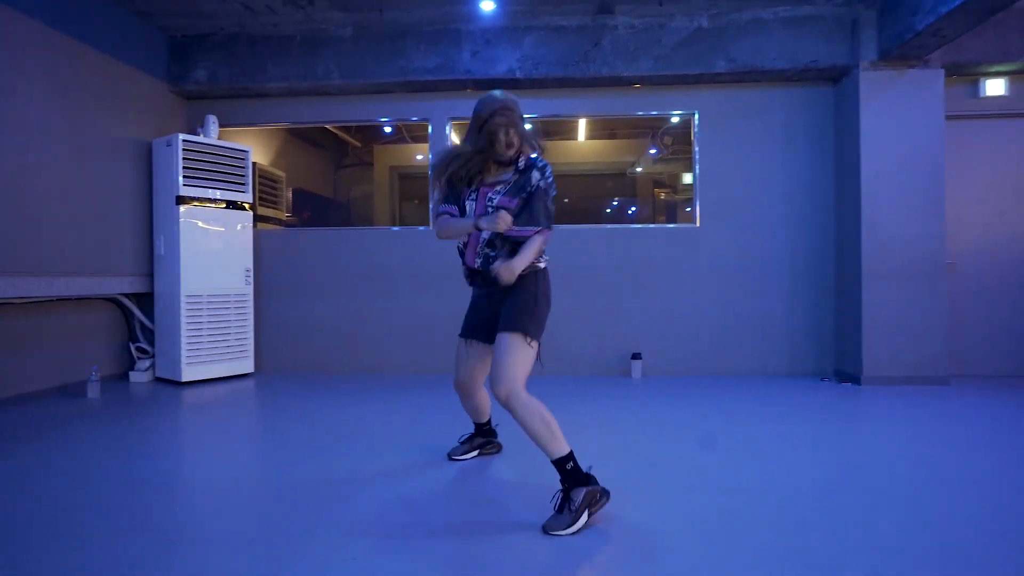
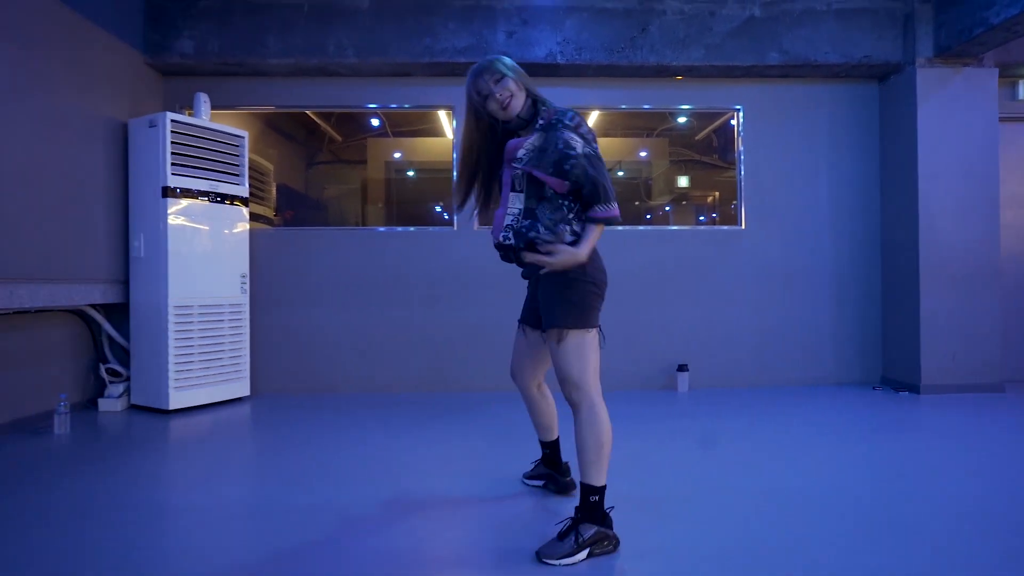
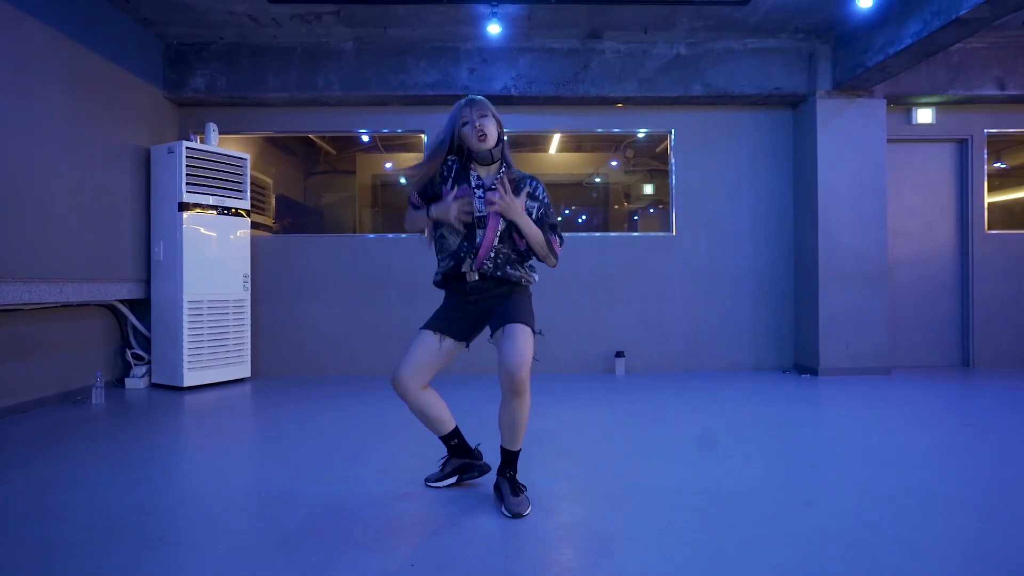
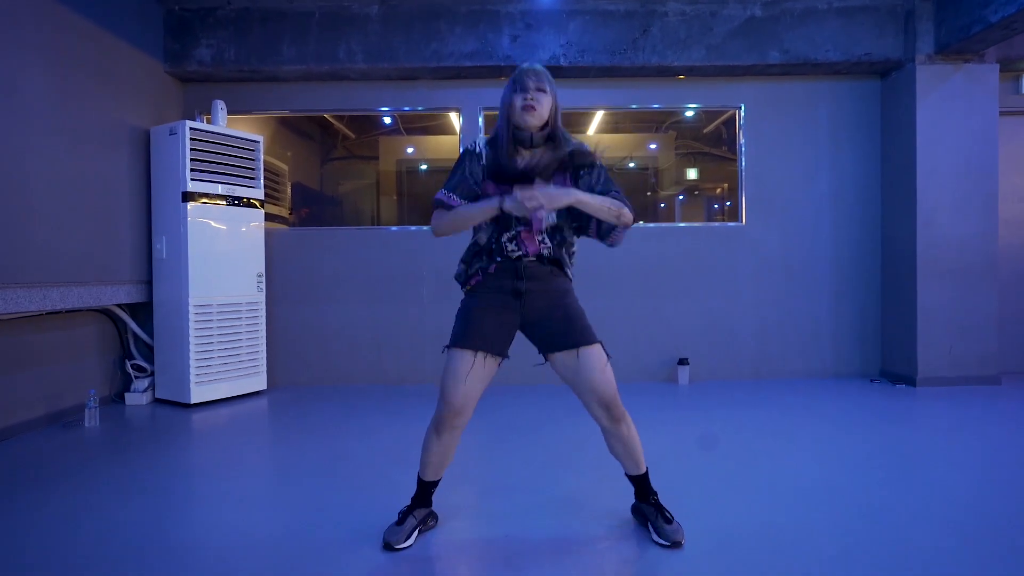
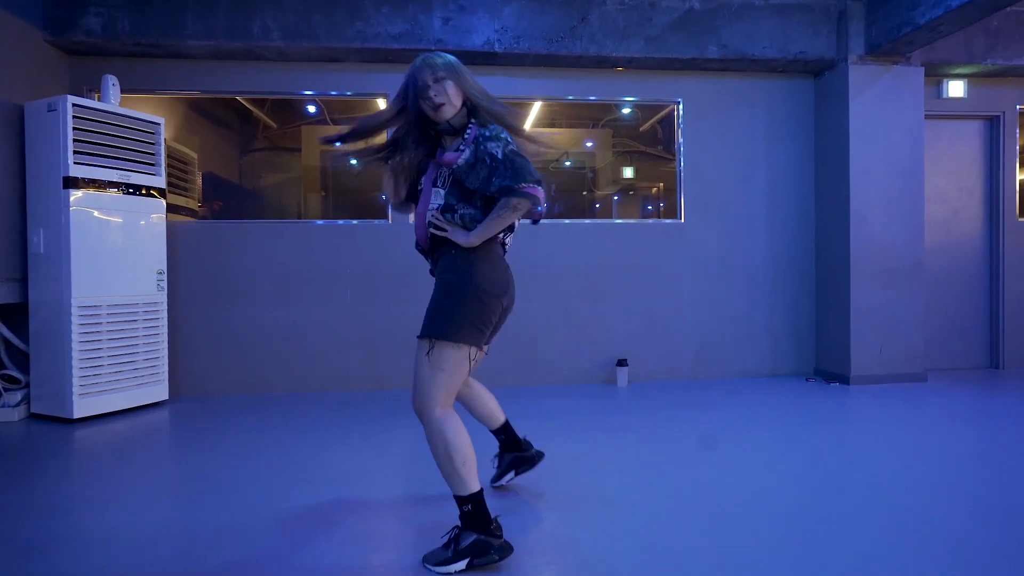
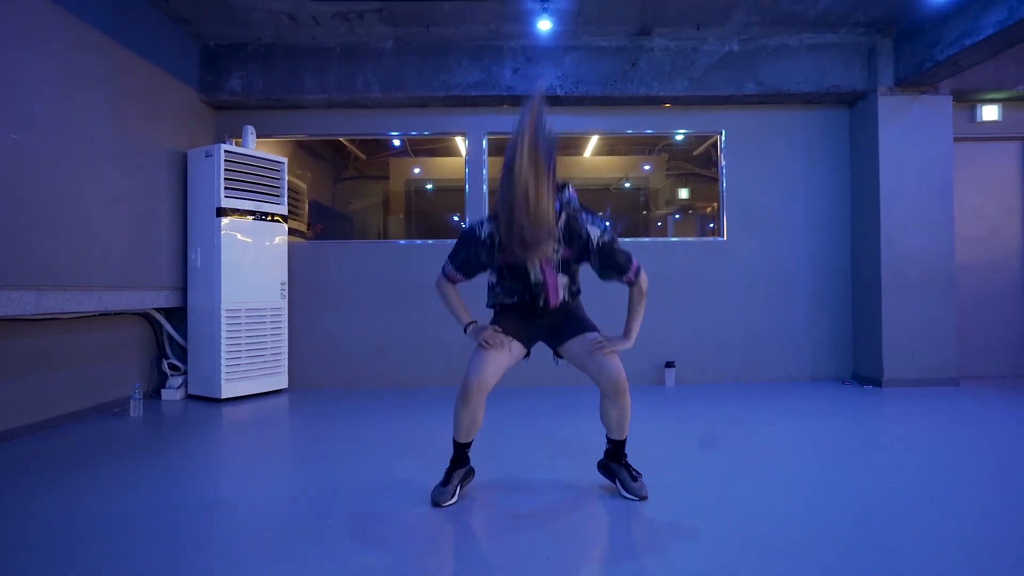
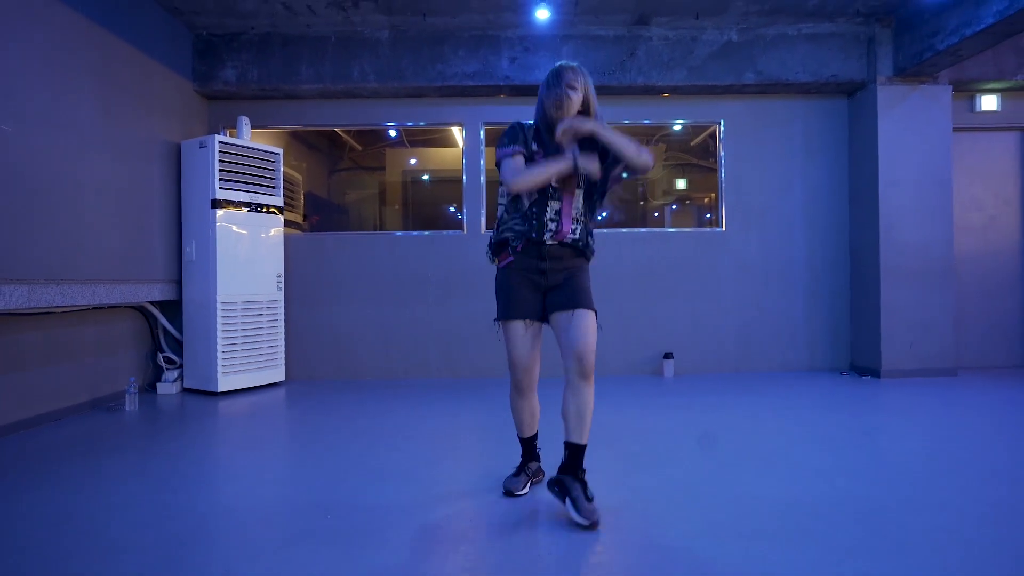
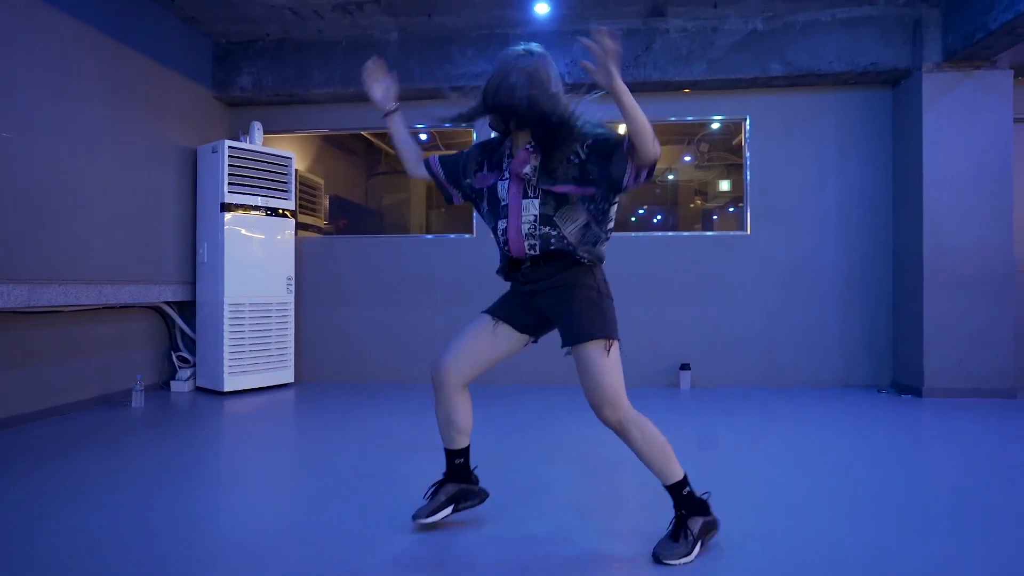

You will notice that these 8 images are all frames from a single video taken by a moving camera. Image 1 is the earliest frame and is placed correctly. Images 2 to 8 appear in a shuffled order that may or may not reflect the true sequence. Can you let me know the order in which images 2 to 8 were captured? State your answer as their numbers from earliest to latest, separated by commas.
8, 3, 5, 2, 7, 4, 6
